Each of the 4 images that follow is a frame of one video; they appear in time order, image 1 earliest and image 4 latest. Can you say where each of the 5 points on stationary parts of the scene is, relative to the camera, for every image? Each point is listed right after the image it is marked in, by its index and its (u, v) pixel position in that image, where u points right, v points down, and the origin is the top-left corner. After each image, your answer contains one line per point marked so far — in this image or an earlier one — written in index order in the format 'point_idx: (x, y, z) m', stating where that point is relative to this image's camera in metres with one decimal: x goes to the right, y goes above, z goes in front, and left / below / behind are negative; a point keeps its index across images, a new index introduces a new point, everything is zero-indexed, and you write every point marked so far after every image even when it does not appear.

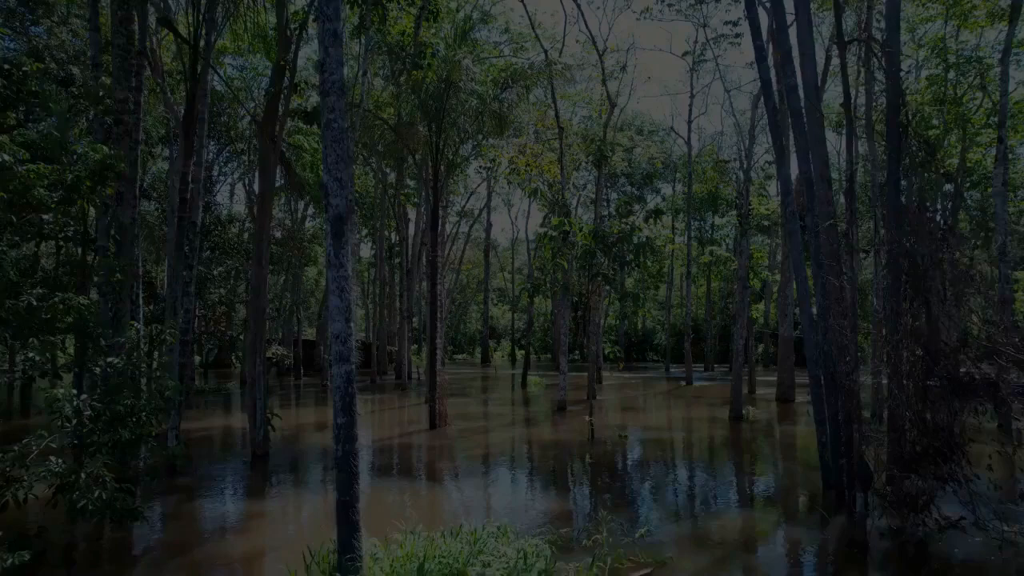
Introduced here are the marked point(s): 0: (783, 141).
0: (+3.1, +1.7, +7.9) m
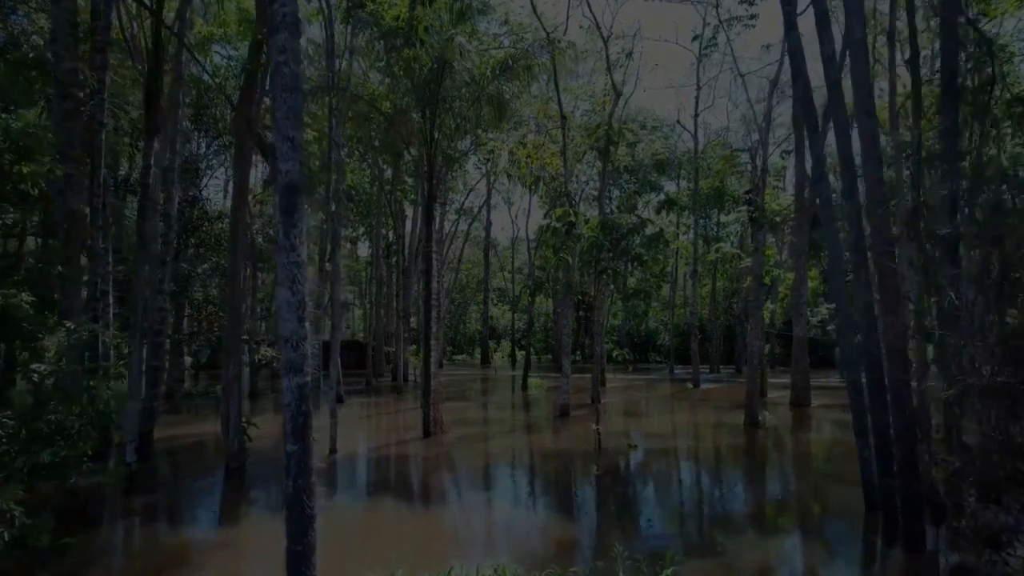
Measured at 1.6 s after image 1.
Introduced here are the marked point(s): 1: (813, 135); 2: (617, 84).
0: (+3.1, +1.7, +7.1) m
1: (+3.0, +1.5, +6.9) m
2: (+2.8, +5.4, +17.9) m
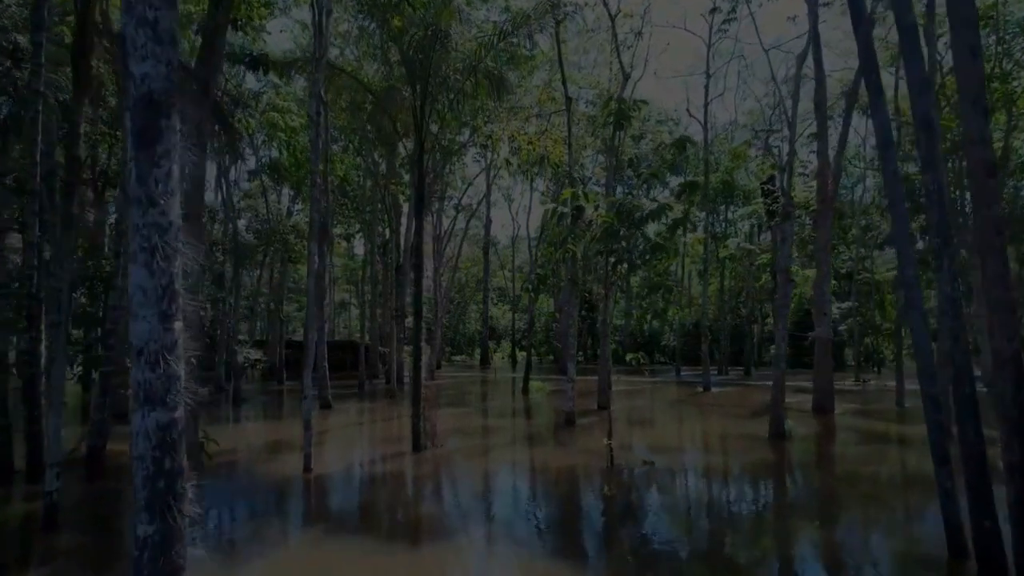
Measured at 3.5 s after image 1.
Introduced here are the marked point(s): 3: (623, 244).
0: (+3.1, +1.8, +5.9) m
1: (+3.0, +1.6, +5.7) m
2: (+2.8, +5.4, +16.8) m
3: (+1.8, +0.7, +11.1) m
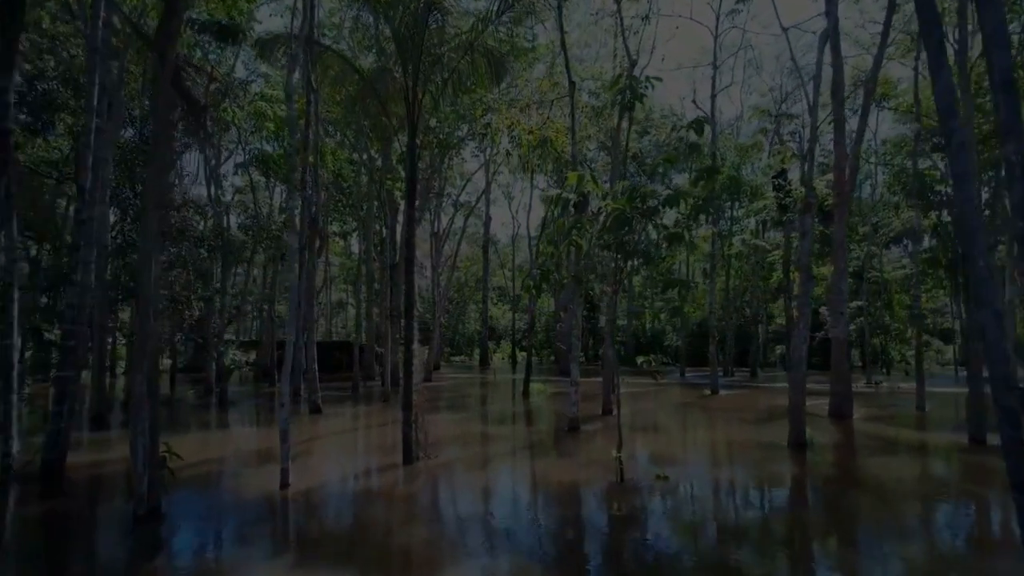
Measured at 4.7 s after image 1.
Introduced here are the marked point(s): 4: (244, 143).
0: (+3.1, +1.8, +5.2) m
1: (+3.0, +1.6, +4.9) m
2: (+2.8, +5.5, +16.0) m
3: (+1.8, +0.7, +10.3) m
4: (-7.2, +3.9, +18.4) m
